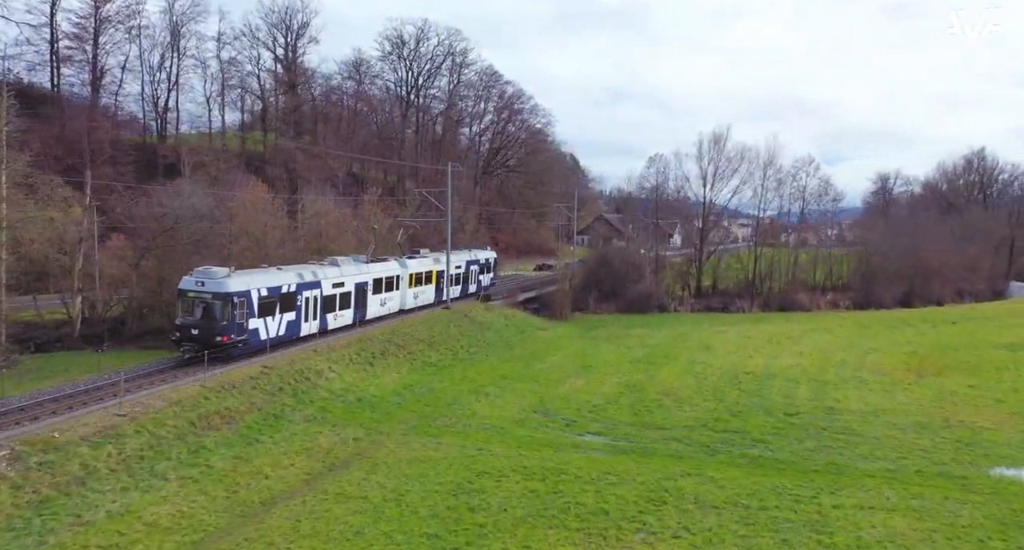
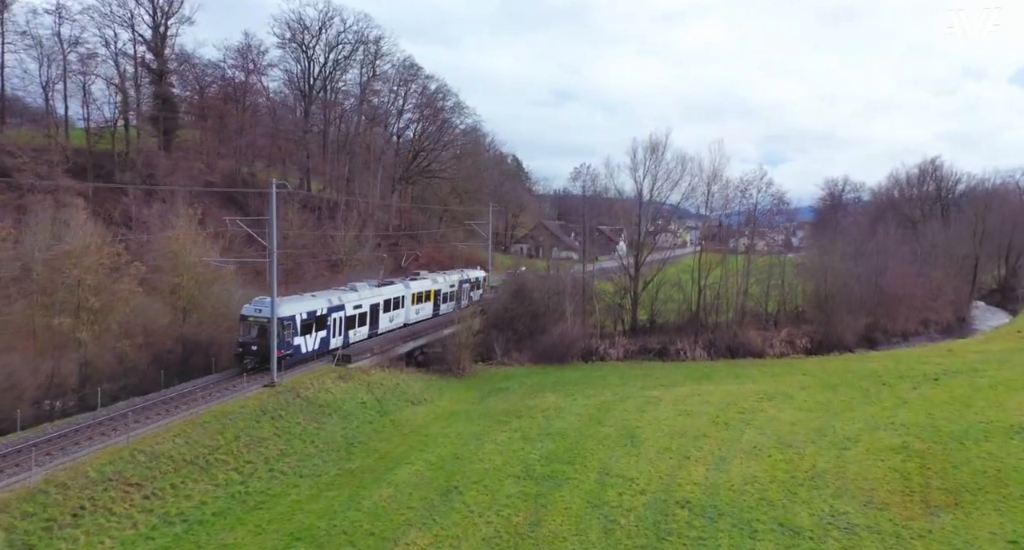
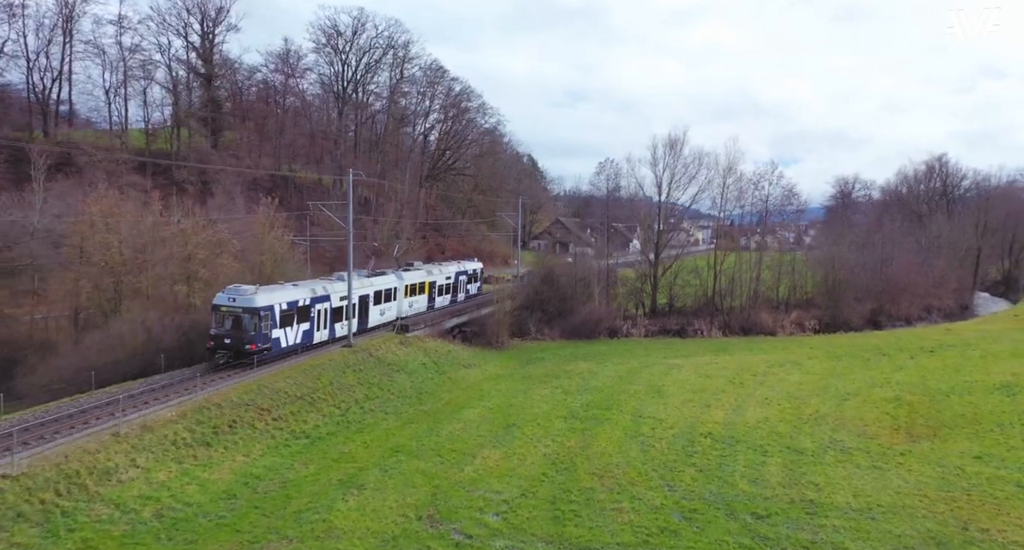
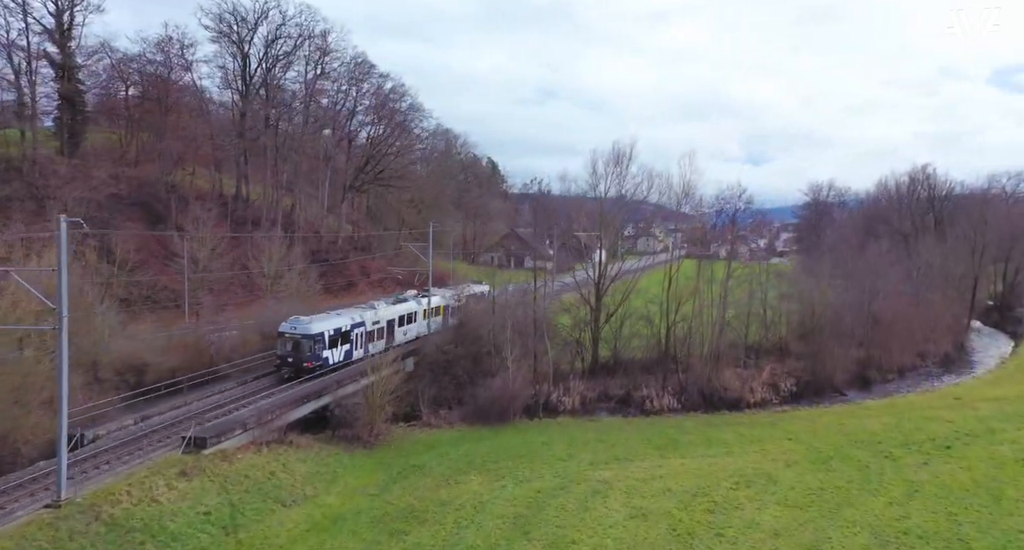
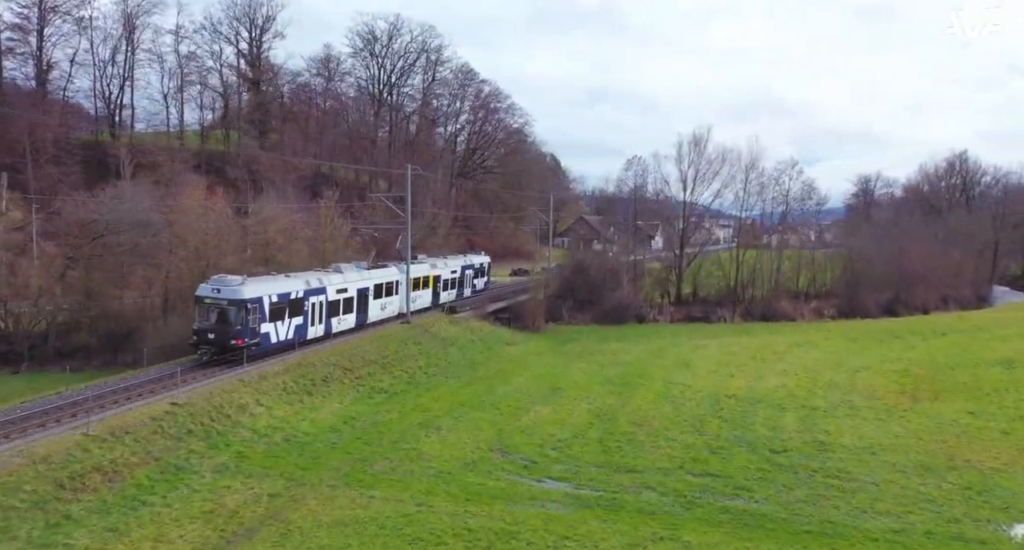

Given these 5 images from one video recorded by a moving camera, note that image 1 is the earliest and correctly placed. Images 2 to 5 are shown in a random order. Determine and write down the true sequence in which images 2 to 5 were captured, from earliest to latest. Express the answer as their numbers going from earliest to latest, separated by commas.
5, 3, 2, 4
